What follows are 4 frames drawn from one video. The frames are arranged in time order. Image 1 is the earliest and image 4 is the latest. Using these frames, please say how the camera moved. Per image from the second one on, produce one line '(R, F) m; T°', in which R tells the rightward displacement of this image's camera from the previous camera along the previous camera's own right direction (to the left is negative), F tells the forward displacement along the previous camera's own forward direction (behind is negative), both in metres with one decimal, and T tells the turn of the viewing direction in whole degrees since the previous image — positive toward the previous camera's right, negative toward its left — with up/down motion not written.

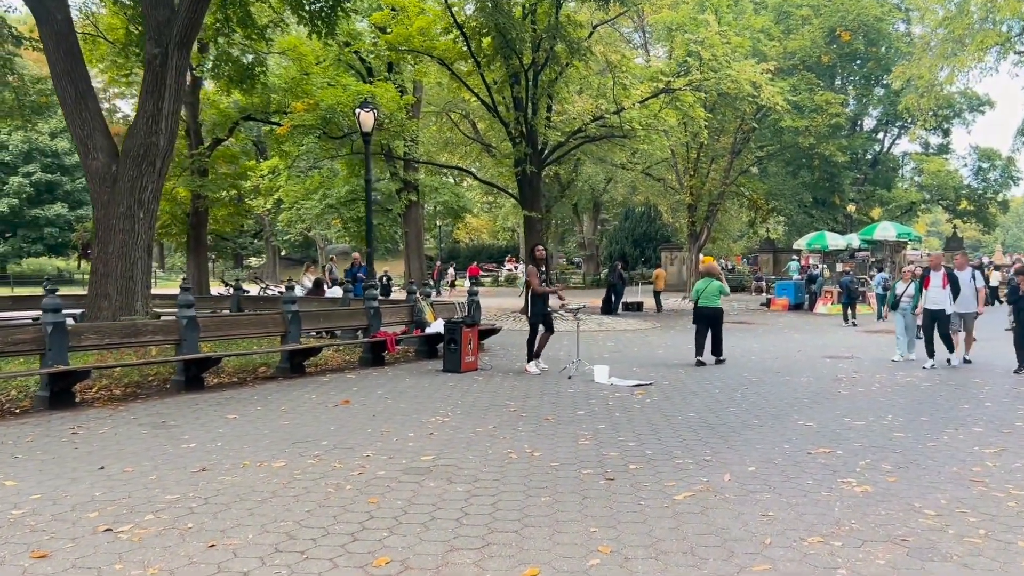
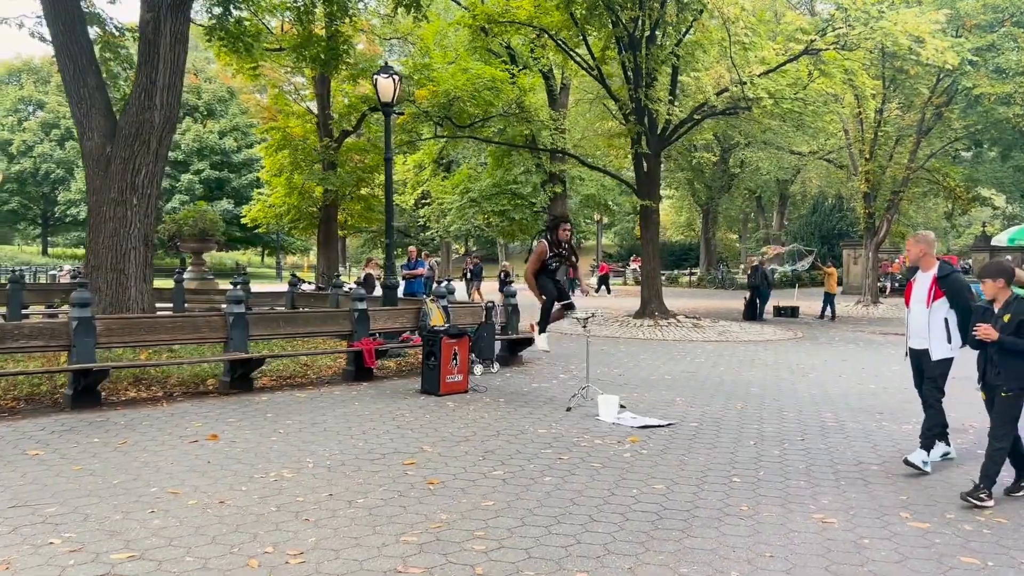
(+1.8, +2.4) m; -13°
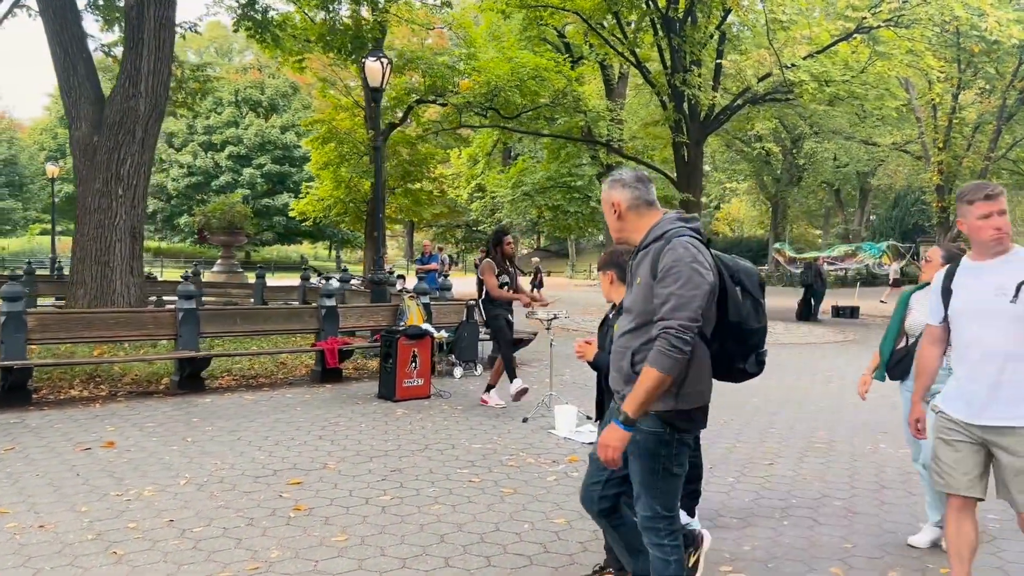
(+1.0, +0.7) m; -5°
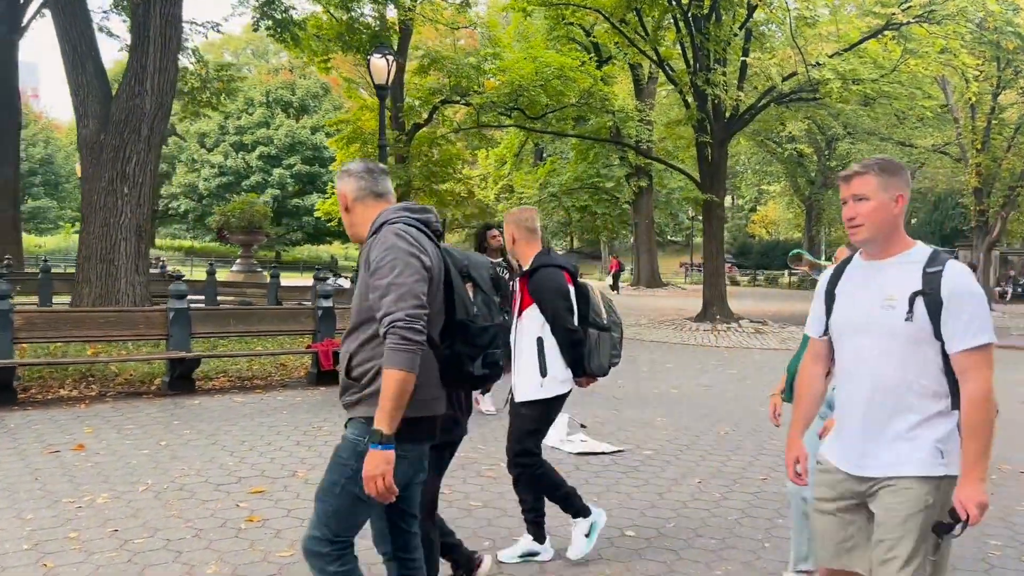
(+0.3, +0.2) m; -2°
